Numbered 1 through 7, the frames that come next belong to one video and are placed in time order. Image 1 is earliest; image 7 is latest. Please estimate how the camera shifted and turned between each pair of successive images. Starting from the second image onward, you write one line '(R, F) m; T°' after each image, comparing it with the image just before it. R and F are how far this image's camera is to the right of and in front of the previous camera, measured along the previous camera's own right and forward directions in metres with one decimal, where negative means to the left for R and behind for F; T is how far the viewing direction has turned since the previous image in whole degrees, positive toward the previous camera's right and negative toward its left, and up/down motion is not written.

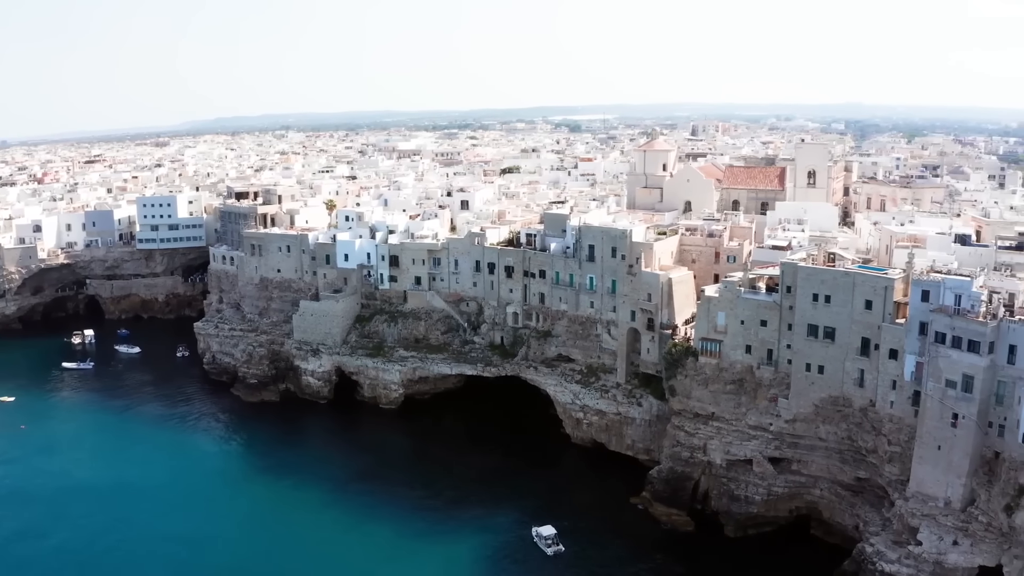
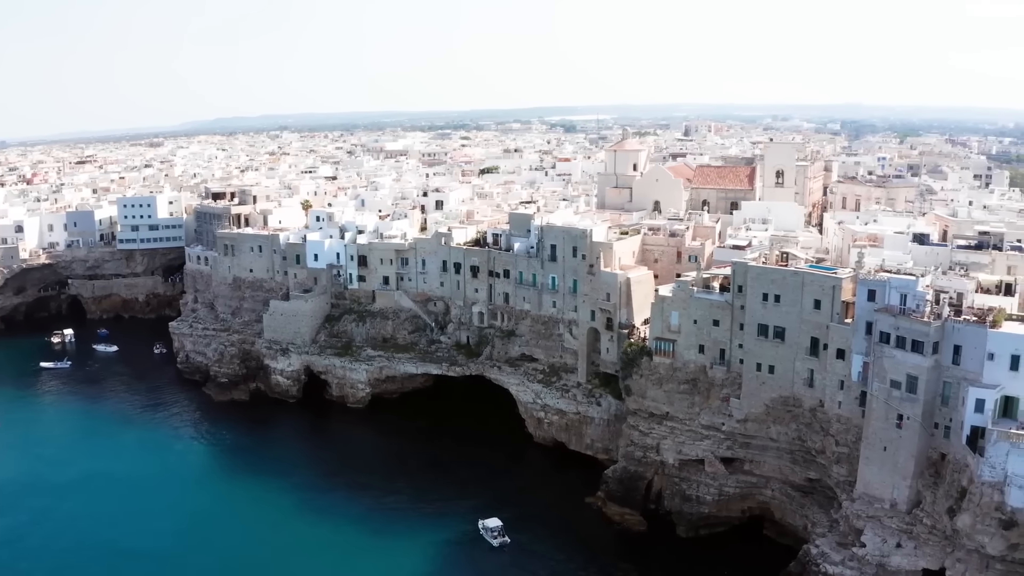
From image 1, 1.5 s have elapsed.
(+3.1, 0.0) m; -1°
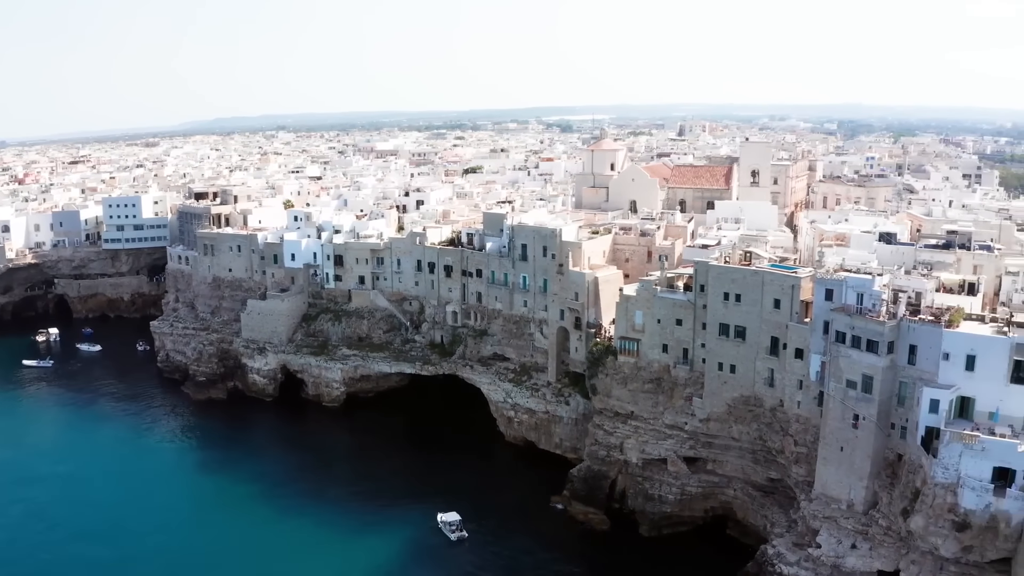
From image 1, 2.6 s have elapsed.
(+2.4, -0.1) m; -1°
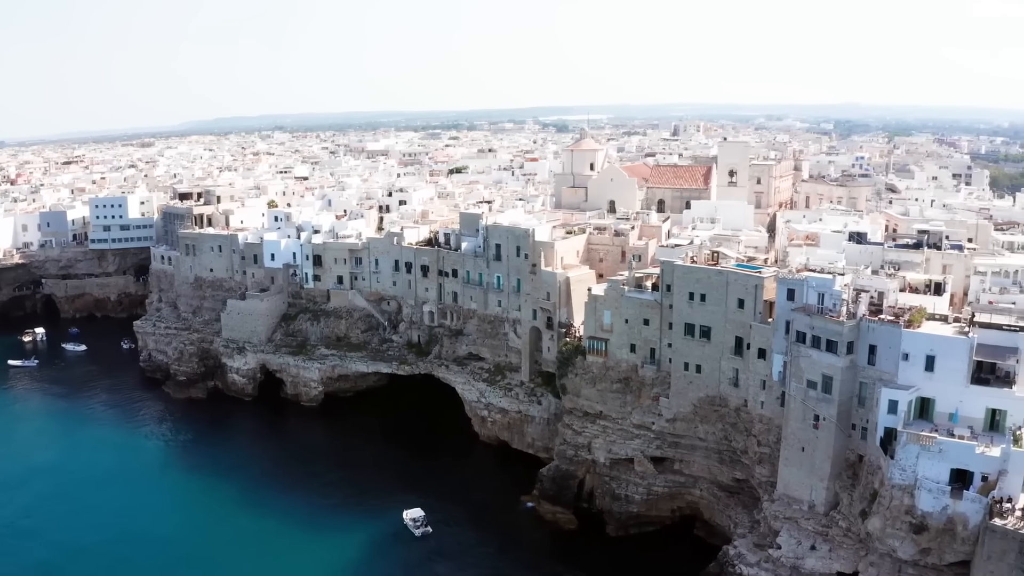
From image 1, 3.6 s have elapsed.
(+2.1, -0.1) m; 0°
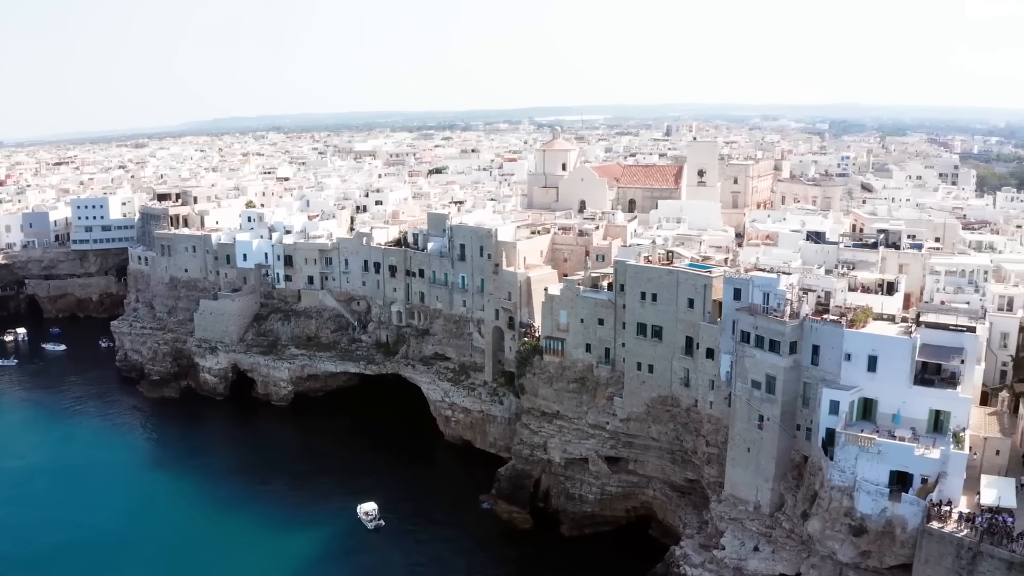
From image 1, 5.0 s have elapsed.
(+2.9, -0.1) m; -1°
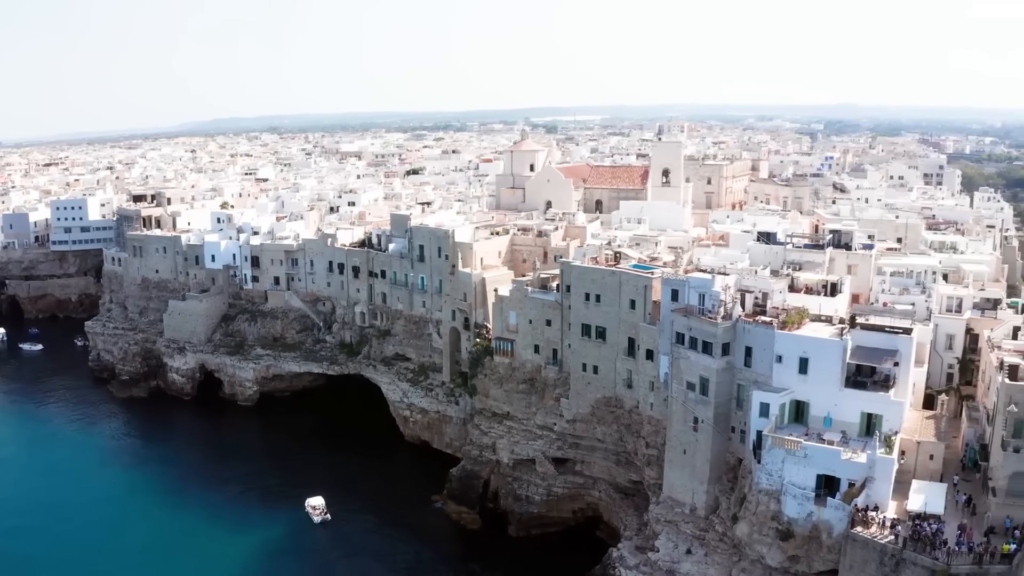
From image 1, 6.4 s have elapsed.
(+3.4, 0.0) m; -1°
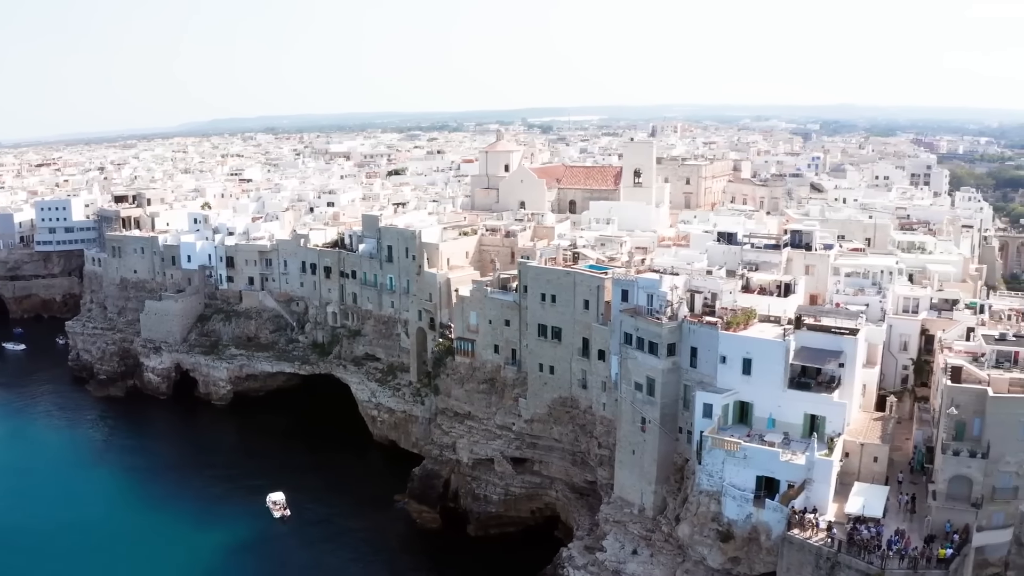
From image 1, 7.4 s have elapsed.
(+2.6, -0.1) m; -1°
